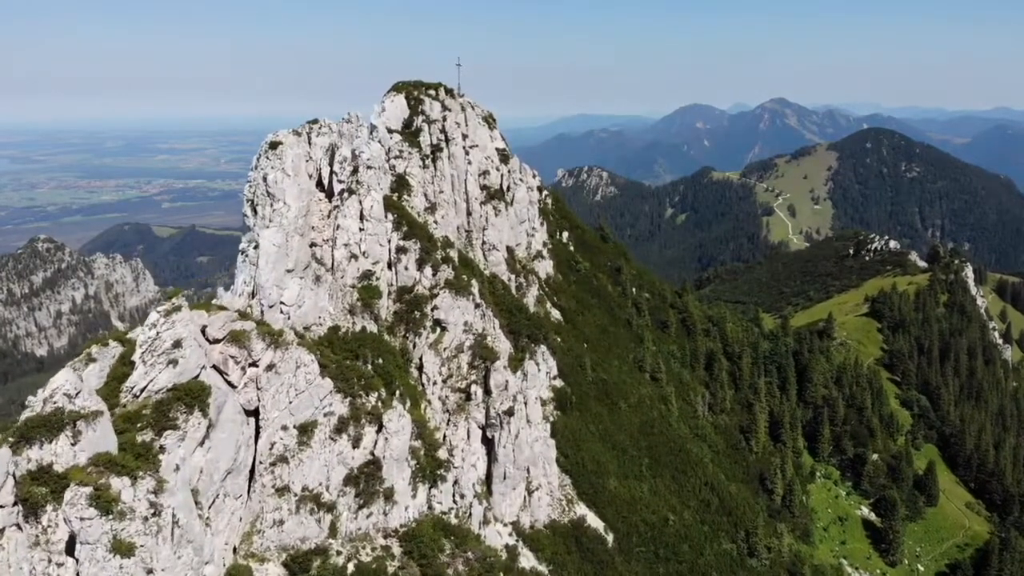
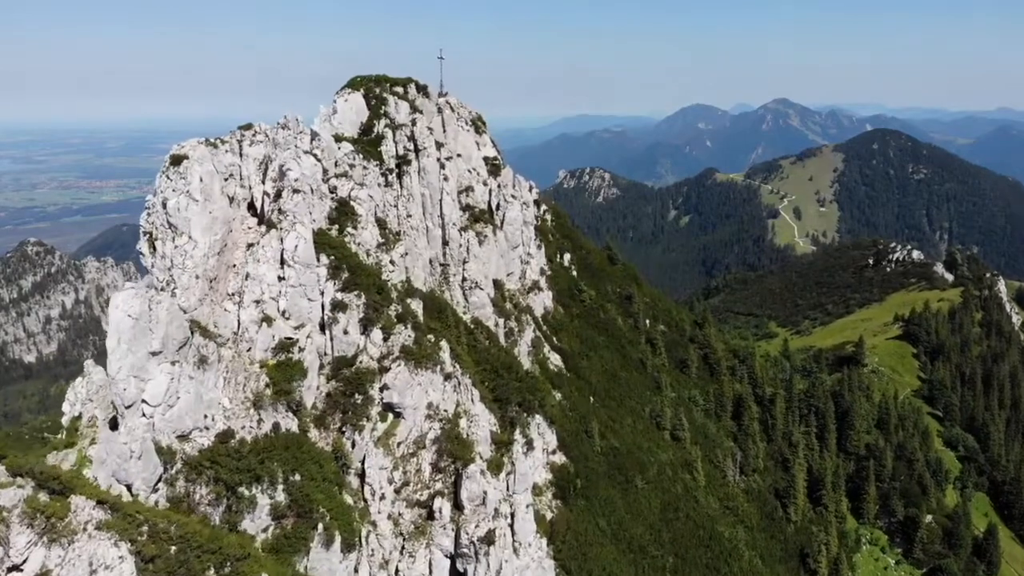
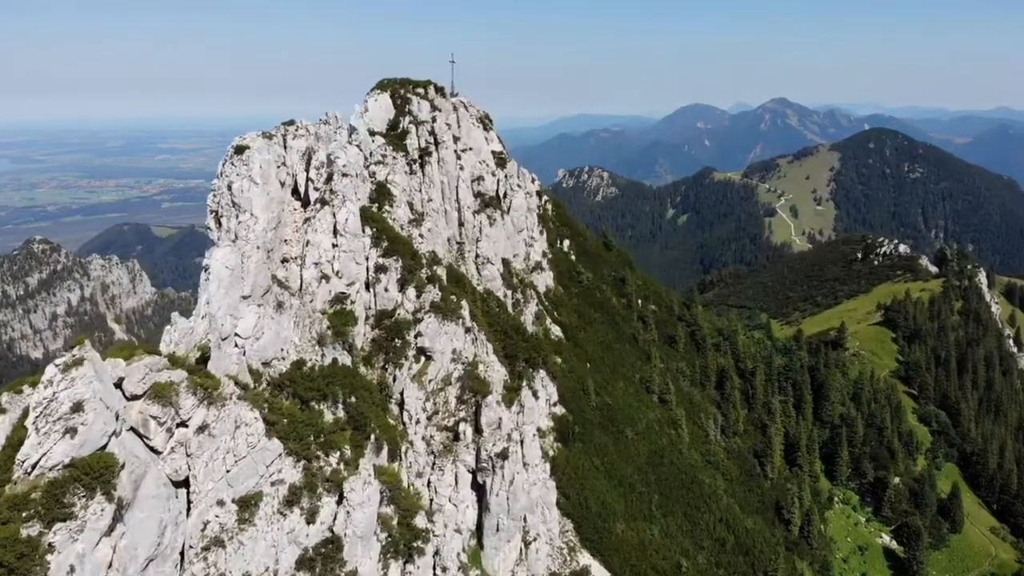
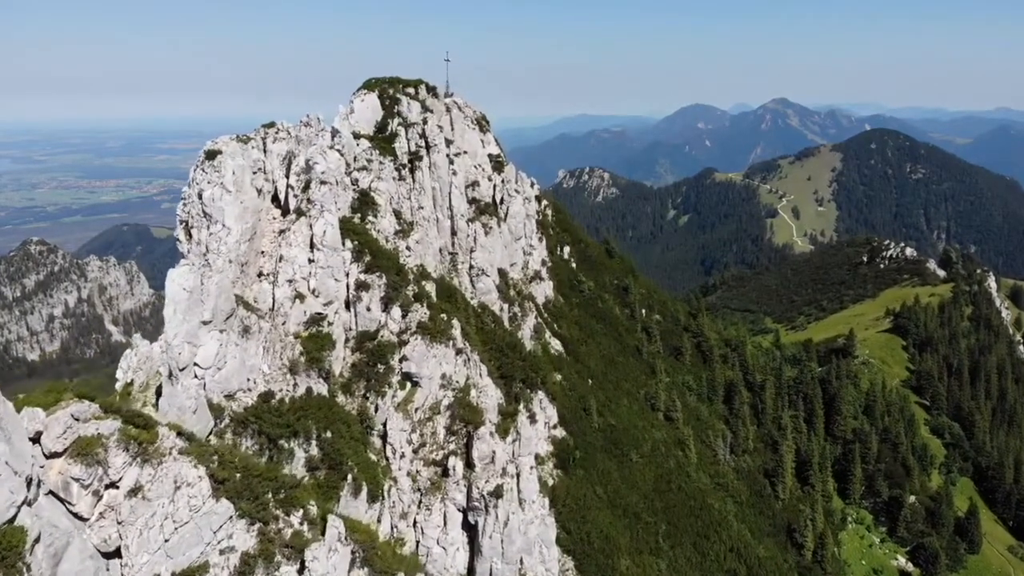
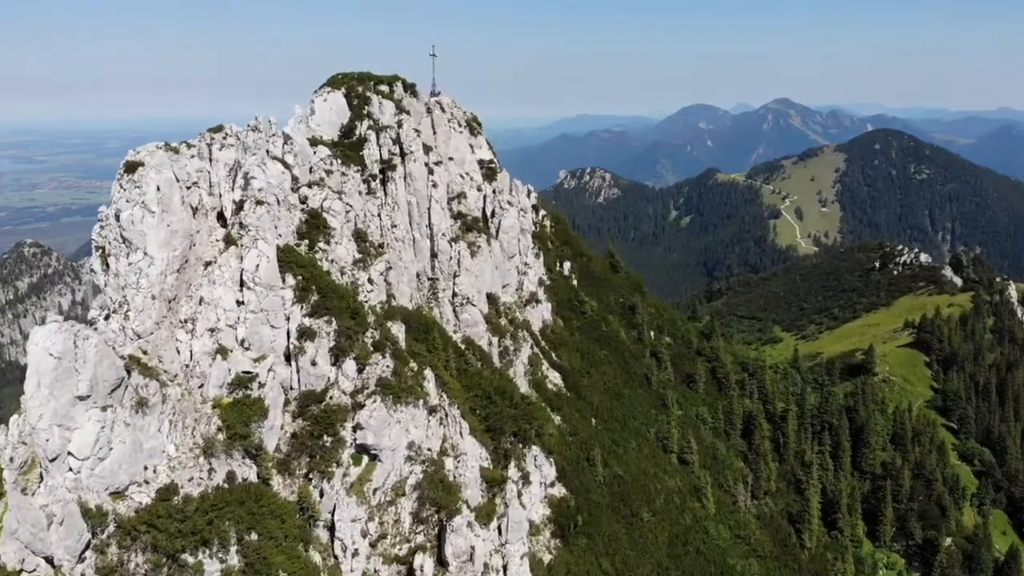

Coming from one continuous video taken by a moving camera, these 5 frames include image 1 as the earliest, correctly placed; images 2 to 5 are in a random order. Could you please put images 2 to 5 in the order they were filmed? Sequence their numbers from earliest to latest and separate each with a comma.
3, 4, 2, 5
